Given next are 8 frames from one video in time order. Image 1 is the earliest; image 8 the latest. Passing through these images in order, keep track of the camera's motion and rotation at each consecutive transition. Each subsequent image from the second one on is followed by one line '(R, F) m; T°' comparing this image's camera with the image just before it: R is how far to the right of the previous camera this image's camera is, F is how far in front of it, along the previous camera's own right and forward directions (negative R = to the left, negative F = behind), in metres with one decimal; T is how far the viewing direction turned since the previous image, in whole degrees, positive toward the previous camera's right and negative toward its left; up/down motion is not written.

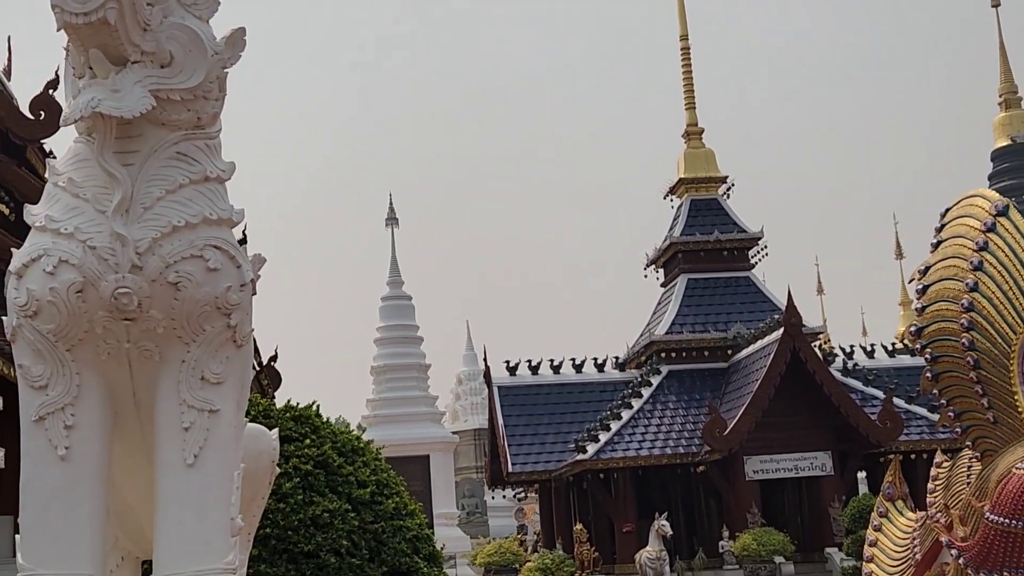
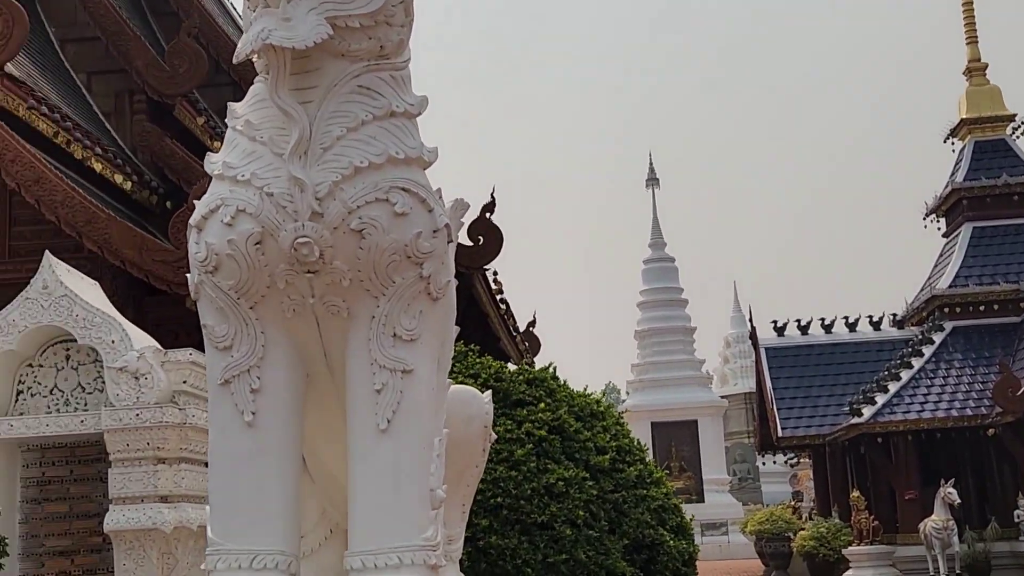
(+0.1, +0.5) m; -12°
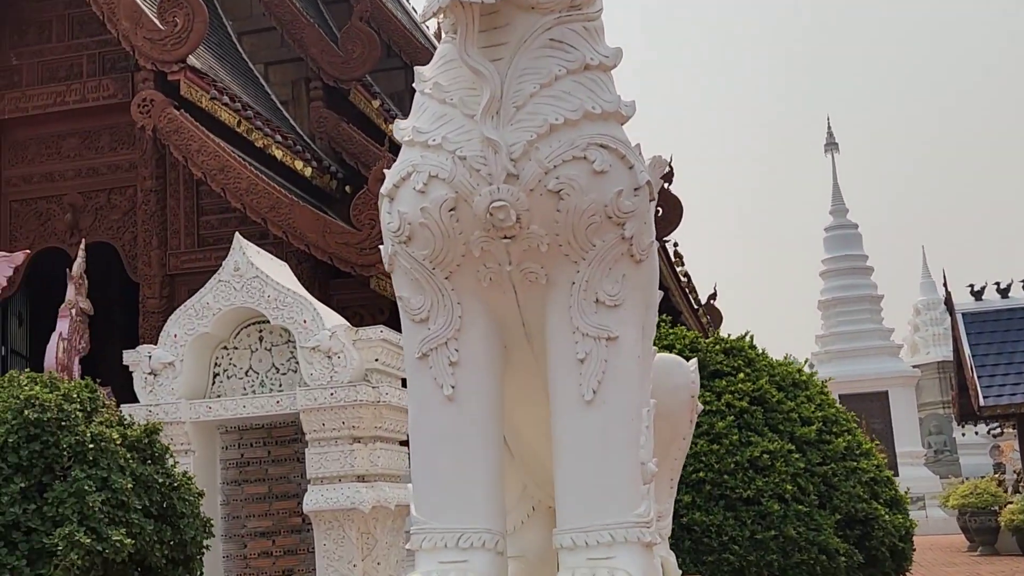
(-0.1, +0.2) m; -8°
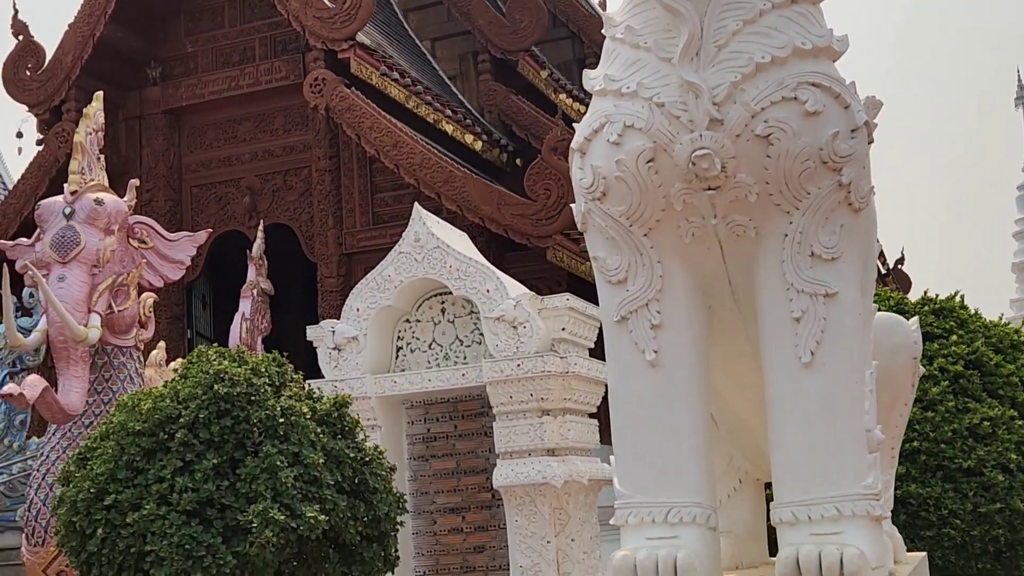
(-0.1, +0.2) m; -7°
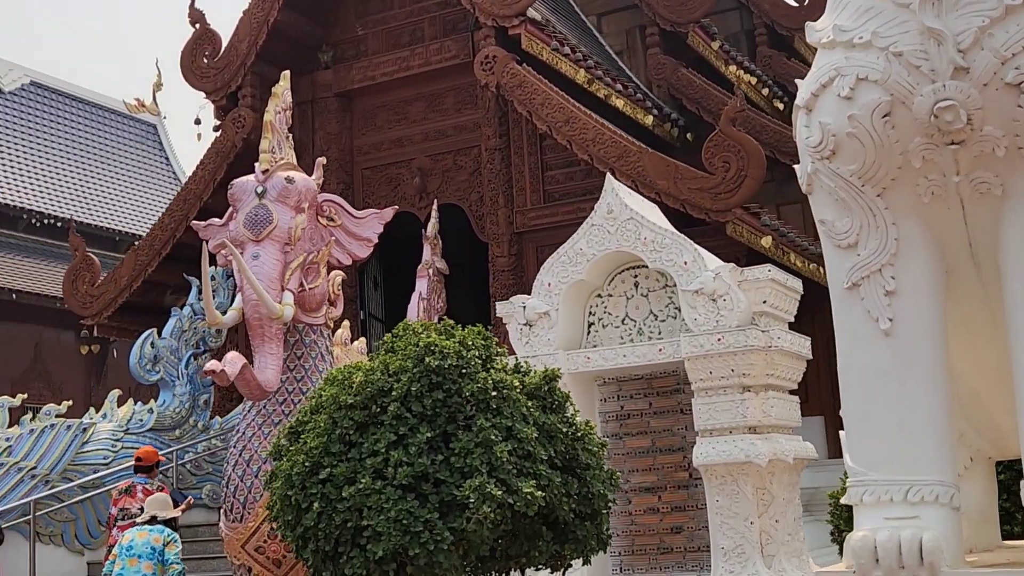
(-0.2, +0.1) m; -7°
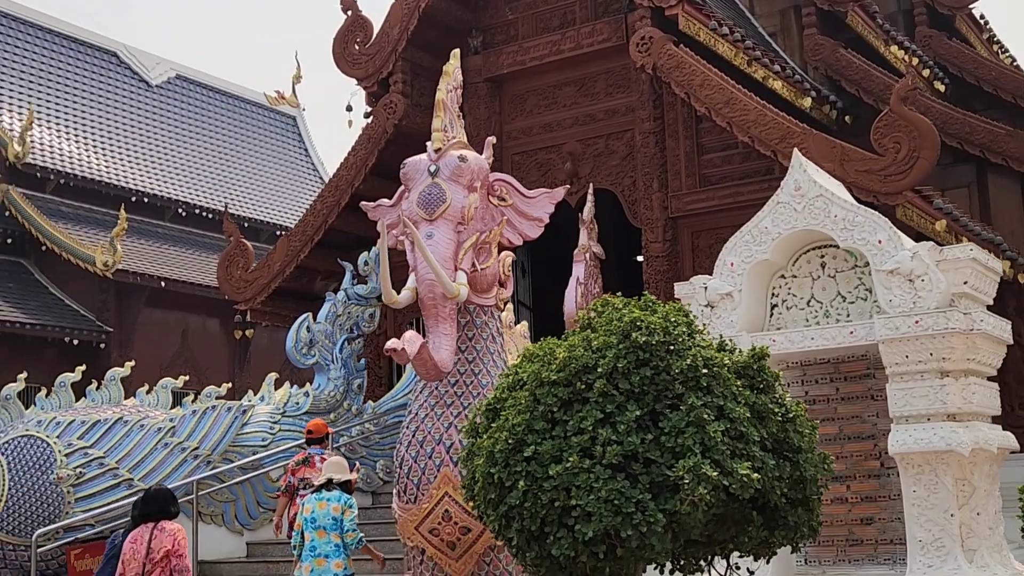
(-0.2, +0.1) m; -6°
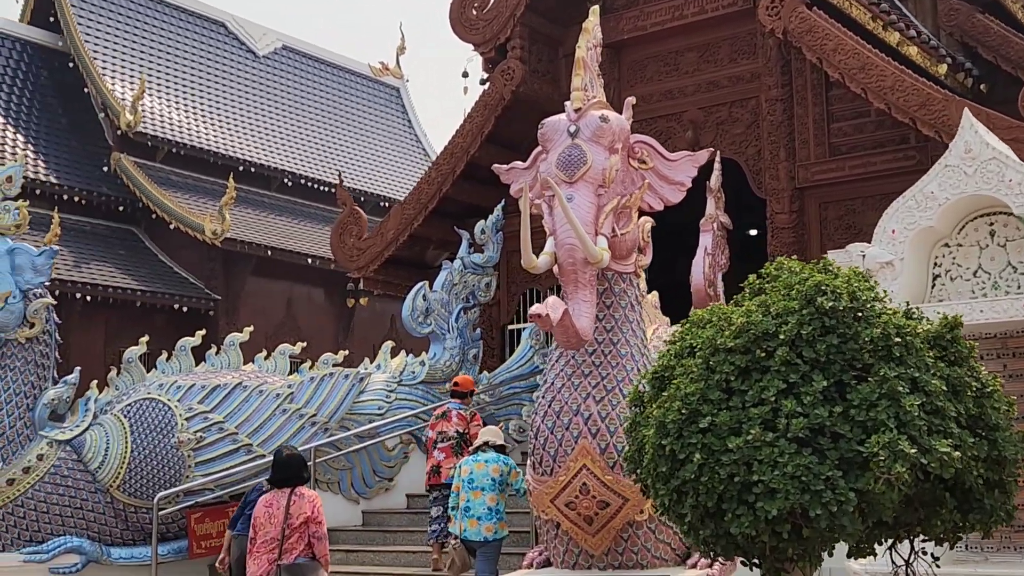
(-0.2, +0.2) m; -4°
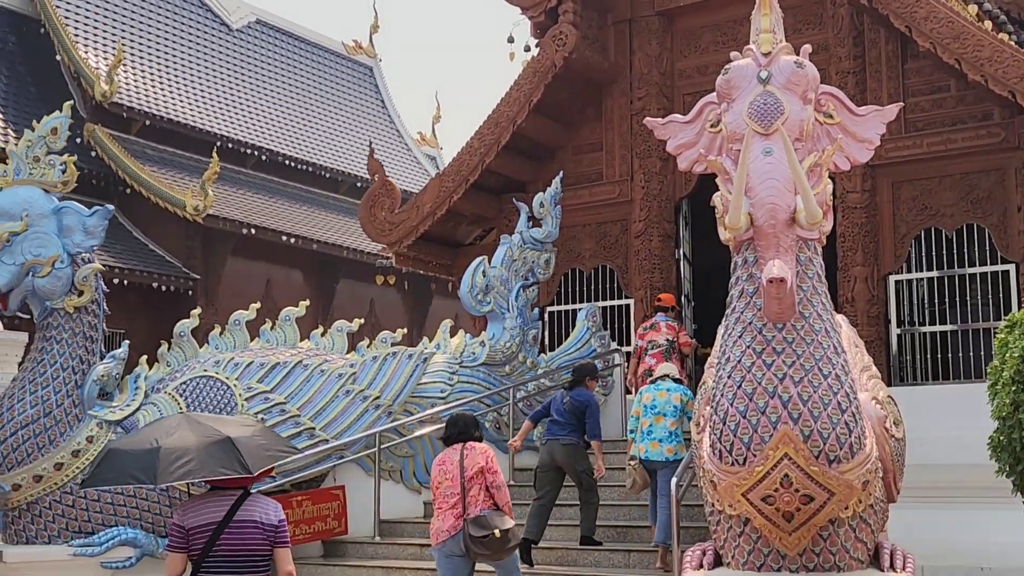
(-0.8, +0.6) m; +3°
